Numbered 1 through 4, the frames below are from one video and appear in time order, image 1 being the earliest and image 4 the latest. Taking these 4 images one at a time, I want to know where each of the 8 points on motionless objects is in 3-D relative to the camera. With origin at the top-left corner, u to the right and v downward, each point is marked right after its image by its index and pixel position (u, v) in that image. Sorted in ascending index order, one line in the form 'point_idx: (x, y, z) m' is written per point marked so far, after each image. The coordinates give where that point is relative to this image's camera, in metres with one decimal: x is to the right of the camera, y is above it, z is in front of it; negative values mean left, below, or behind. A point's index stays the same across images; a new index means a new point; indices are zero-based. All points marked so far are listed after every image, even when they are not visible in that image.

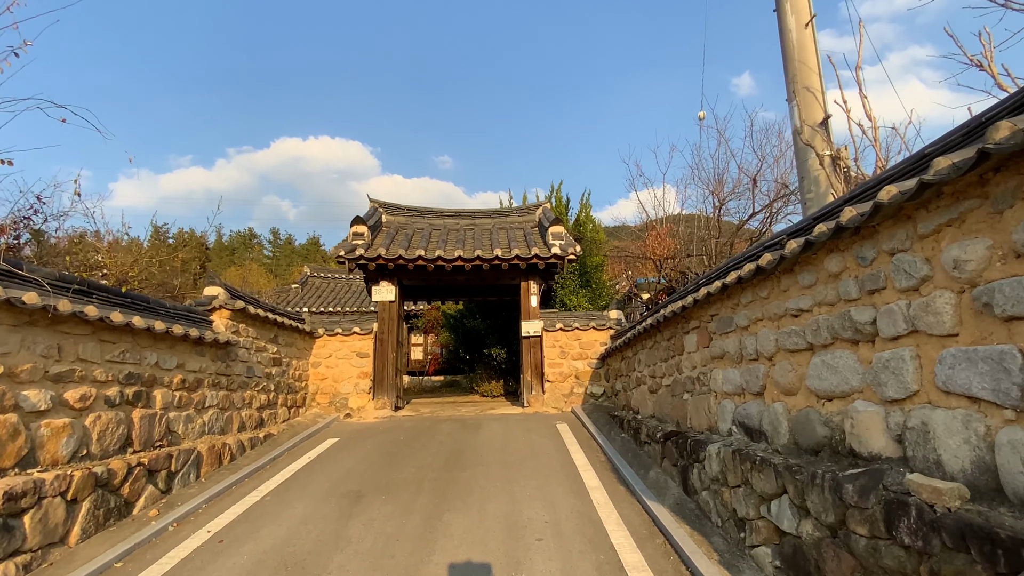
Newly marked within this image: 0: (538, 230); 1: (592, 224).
0: (+0.4, +1.0, +9.1) m
1: (+1.8, +1.4, +11.9) m
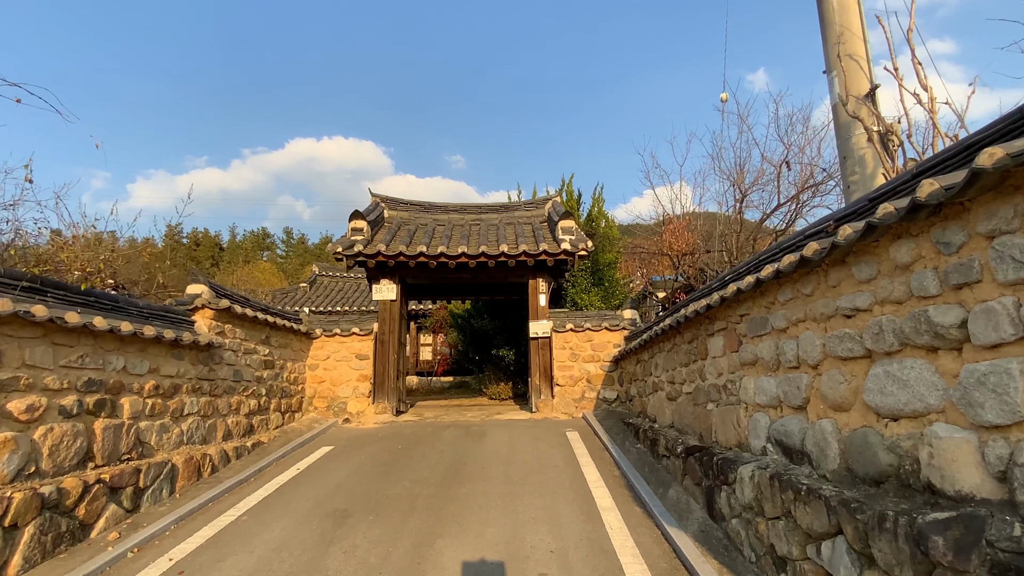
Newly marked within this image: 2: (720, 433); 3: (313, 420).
0: (+0.6, +1.0, +8.6) m
1: (+2.0, +1.4, +11.4) m
2: (+1.4, -1.0, +3.8) m
3: (-2.6, -1.7, +7.1) m
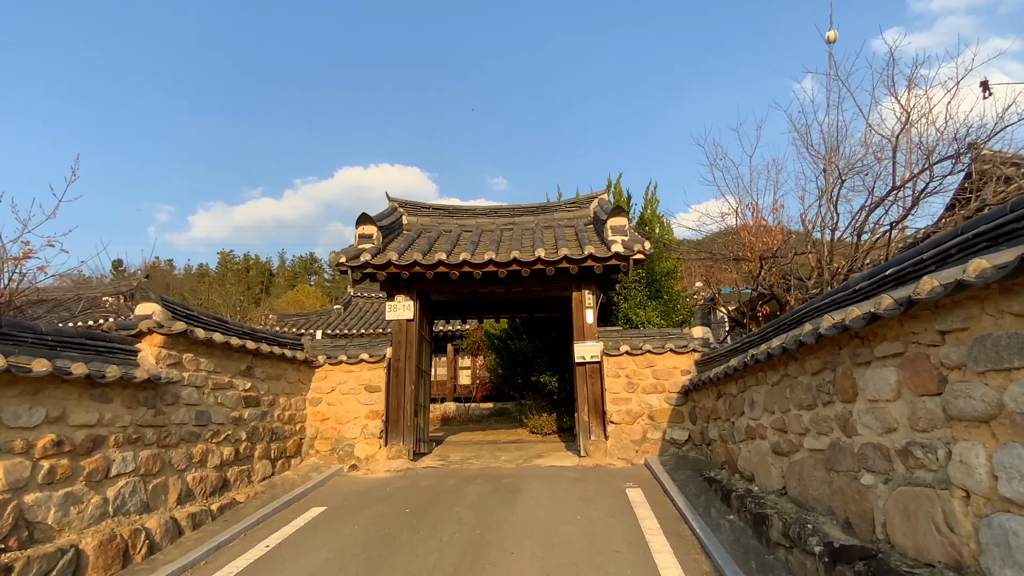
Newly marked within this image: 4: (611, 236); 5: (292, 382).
0: (+1.1, +0.8, +7.2) m
1: (+2.7, +1.2, +9.9) m
2: (+1.6, -1.0, +2.2) m
3: (-2.2, -1.9, +5.9) m
4: (+1.1, +0.6, +6.3) m
5: (-2.4, -1.0, +6.0) m
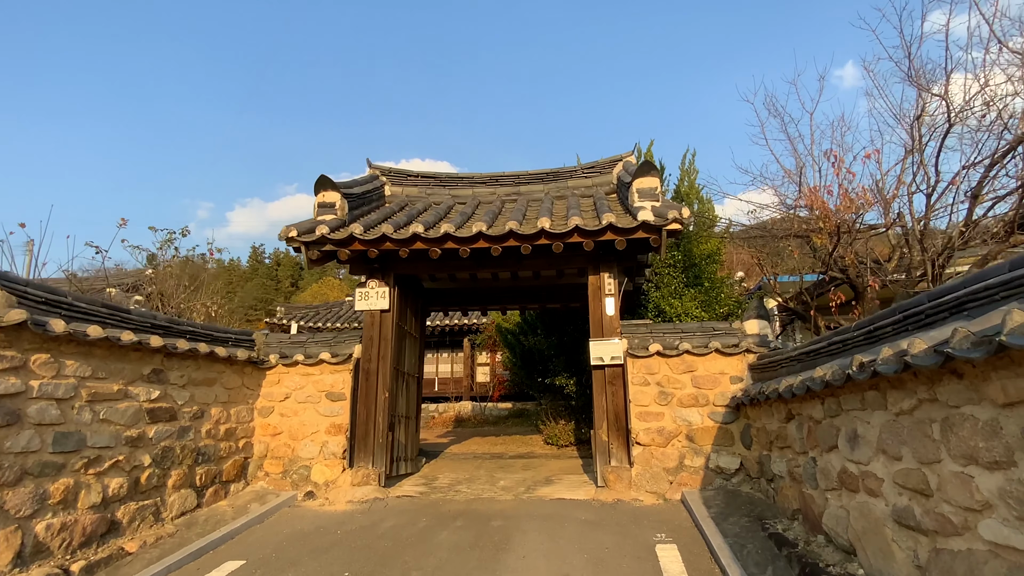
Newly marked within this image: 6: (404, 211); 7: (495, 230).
0: (+1.1, +1.0, +5.8) m
1: (+2.9, +1.4, +8.4) m
2: (+1.3, -0.9, +0.8) m
3: (-2.2, -1.8, +4.7) m
4: (+1.1, +0.8, +4.9) m
5: (-2.5, -0.9, +4.8) m
6: (-1.1, +0.8, +5.7) m
7: (-0.1, +0.5, +4.8) m
